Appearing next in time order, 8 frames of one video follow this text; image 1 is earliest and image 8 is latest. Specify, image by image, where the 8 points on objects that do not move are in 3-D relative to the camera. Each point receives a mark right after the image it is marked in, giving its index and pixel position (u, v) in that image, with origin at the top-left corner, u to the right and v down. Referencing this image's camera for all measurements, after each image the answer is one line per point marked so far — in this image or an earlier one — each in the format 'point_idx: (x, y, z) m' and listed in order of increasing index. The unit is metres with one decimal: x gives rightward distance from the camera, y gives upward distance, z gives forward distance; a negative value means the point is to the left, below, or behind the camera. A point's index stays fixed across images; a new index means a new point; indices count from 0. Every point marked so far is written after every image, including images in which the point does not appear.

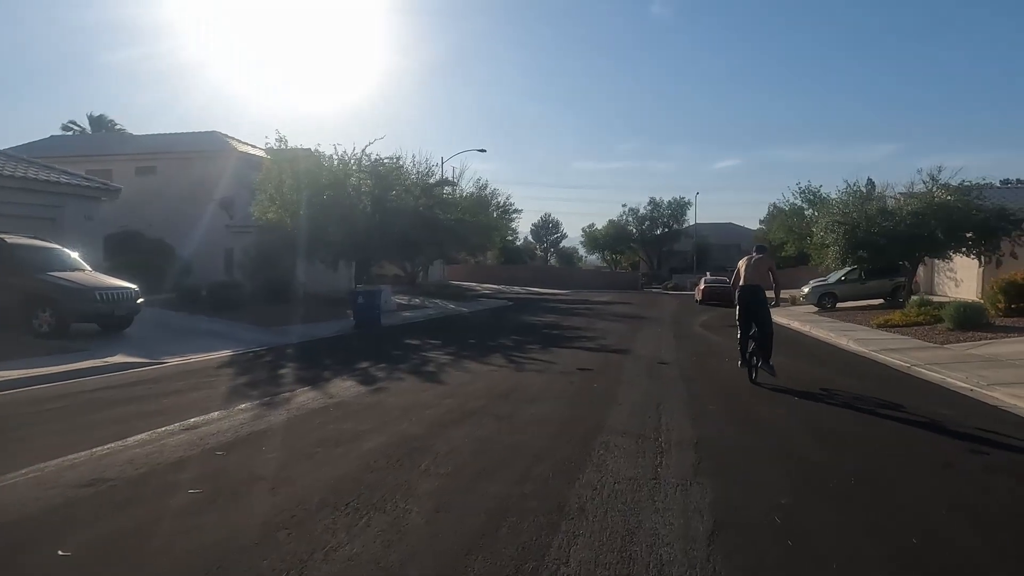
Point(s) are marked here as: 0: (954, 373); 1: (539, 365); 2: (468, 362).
0: (+8.6, -1.6, +18.1) m
1: (+0.4, -1.3, +15.5) m
2: (-0.7, -1.2, +15.1) m
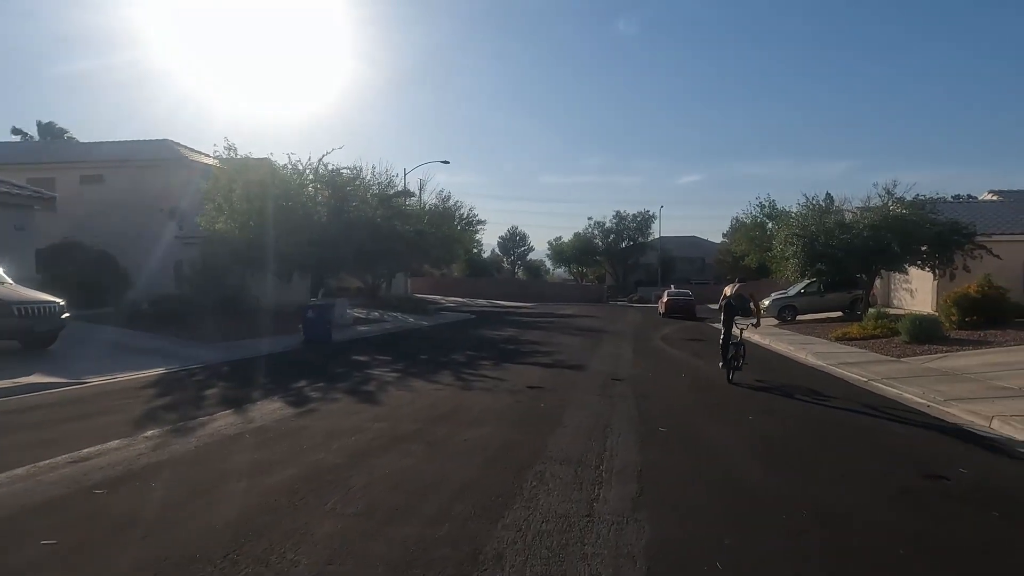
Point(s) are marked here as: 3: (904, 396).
0: (+7.7, -1.9, +17.9) m
1: (-0.4, -1.6, +15.0) m
2: (-1.6, -1.5, +14.5) m
3: (+7.4, -2.0, +17.3) m
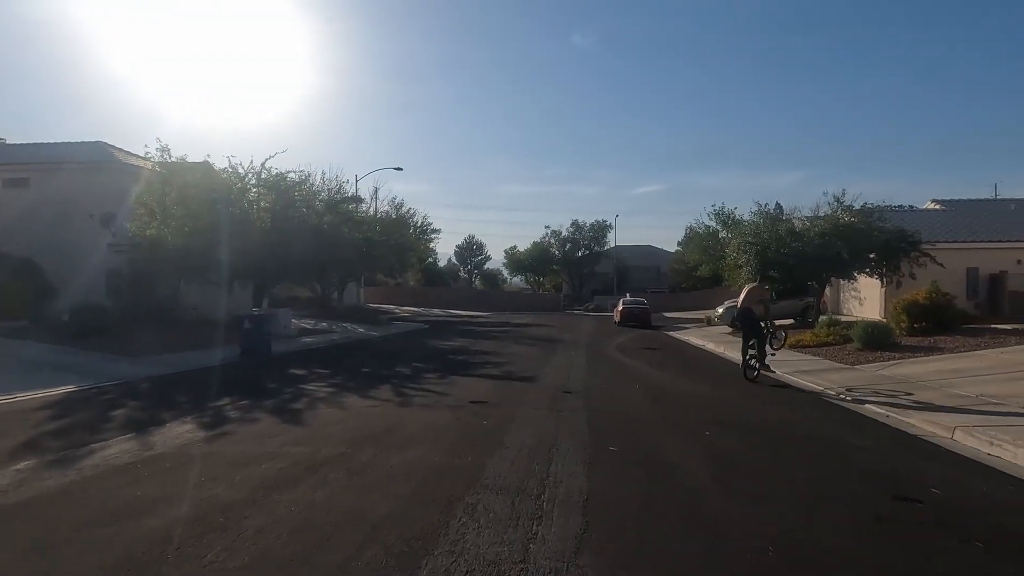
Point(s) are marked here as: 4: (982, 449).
0: (+6.7, -2.1, +17.3) m
1: (-1.3, -1.7, +14.0) m
2: (-2.4, -1.6, +13.5) m
3: (+6.4, -2.2, +16.7) m
4: (+6.0, -2.1, +12.0) m
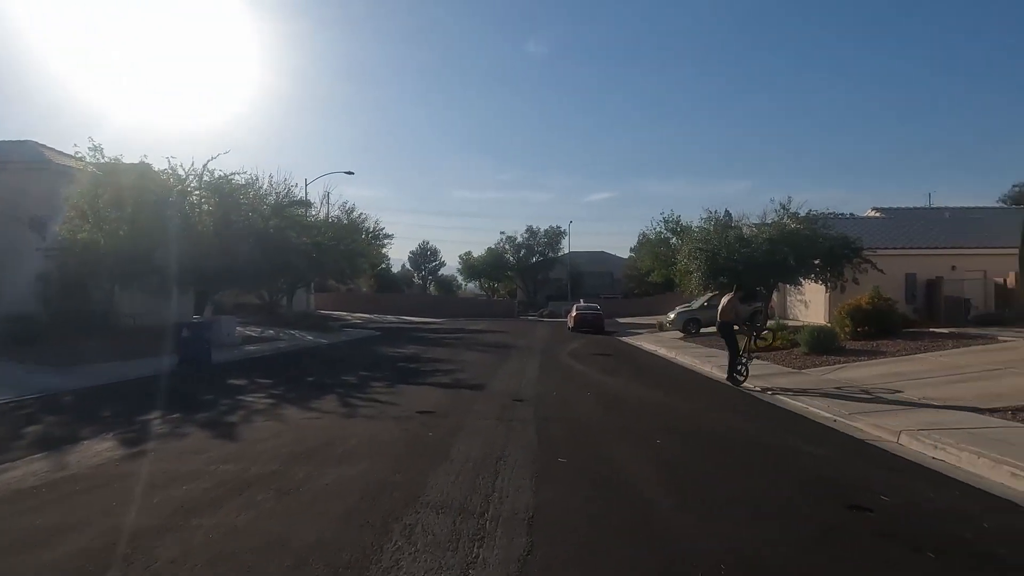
0: (+5.7, -2.2, +17.2) m
1: (-2.1, -1.8, +13.5) m
2: (-3.2, -1.7, +13.0) m
3: (+5.5, -2.2, +16.6) m
4: (+5.3, -2.1, +11.9) m
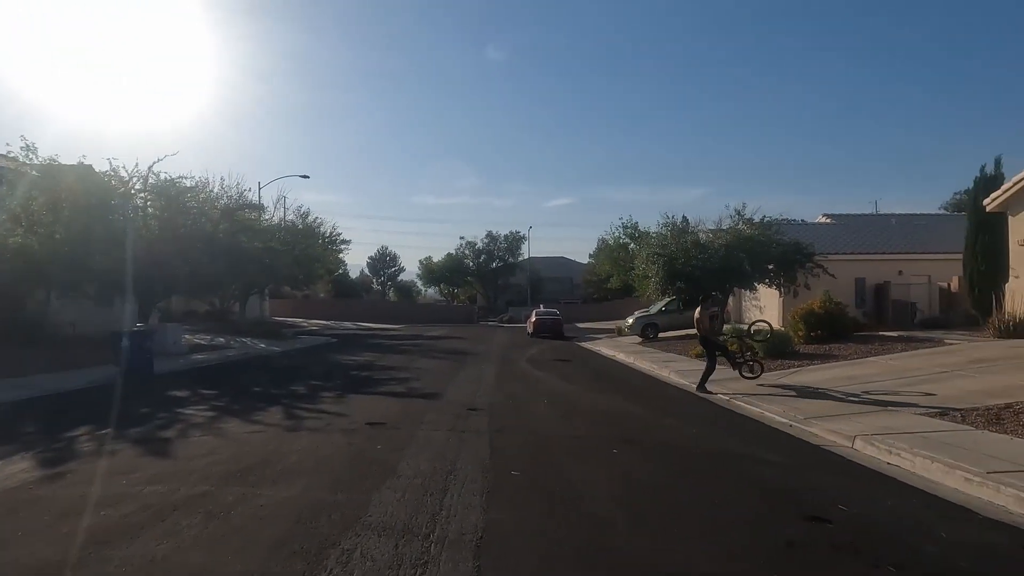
0: (+4.9, -2.2, +17.0) m
1: (-2.7, -1.9, +13.0) m
2: (-3.8, -1.8, +12.4) m
3: (+4.7, -2.3, +16.4) m
4: (+4.7, -2.2, +11.7) m
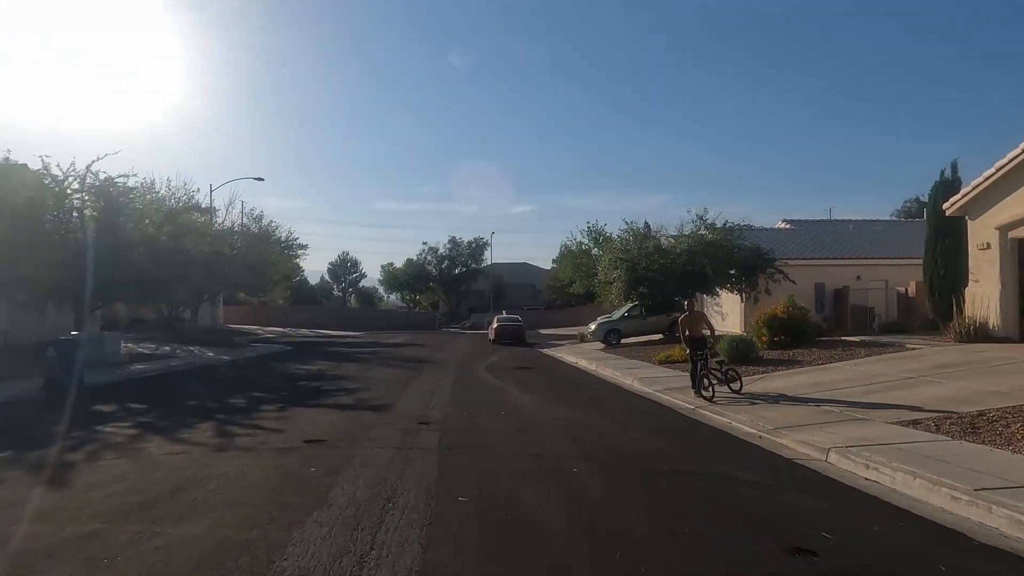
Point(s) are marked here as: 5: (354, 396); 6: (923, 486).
0: (+4.1, -2.3, +16.2) m
1: (-3.4, -2.0, +11.9) m
2: (-4.4, -1.9, +11.3) m
3: (+3.9, -2.4, +15.6) m
4: (+4.1, -2.2, +10.9) m
5: (-3.4, -2.3, +19.6) m
6: (+4.3, -2.1, +9.6) m
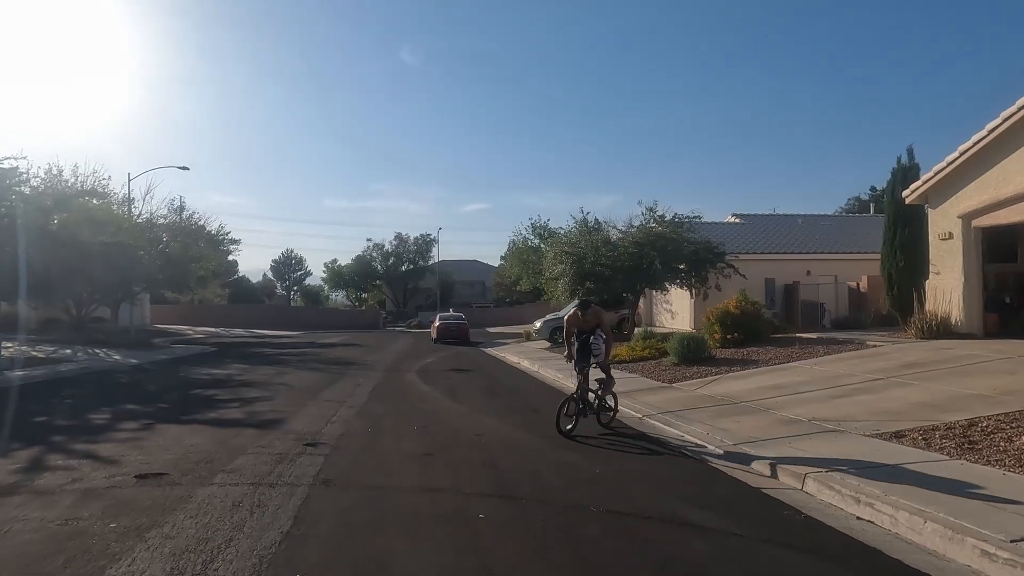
0: (+2.8, -2.2, +13.9) m
1: (-4.5, -1.9, +9.1) m
2: (-5.5, -1.8, +8.4) m
3: (+2.6, -2.3, +13.2) m
4: (+3.1, -2.1, +8.5) m
5: (-4.9, -2.2, +16.8) m
6: (+3.4, -1.9, +7.2) m
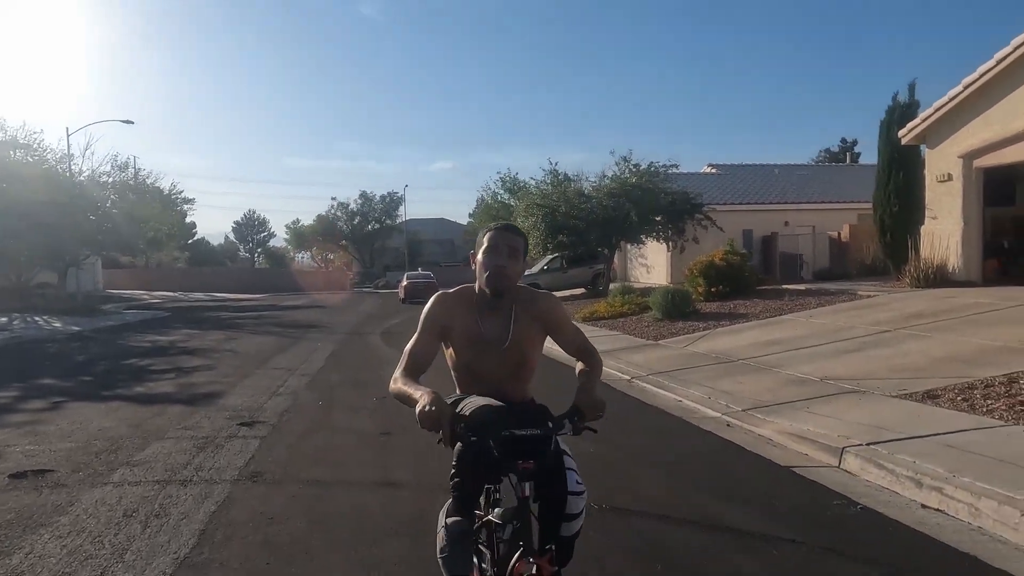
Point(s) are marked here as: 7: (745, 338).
0: (+2.4, -1.4, +12.2) m
1: (-4.6, -1.5, +7.2) m
2: (-5.6, -1.4, +6.4) m
3: (+2.3, -1.5, +11.5) m
4: (+2.9, -1.6, +6.8) m
5: (-5.3, -1.5, +14.9) m
6: (+3.2, -1.5, +5.5) m
7: (+4.6, -1.0, +17.9) m
